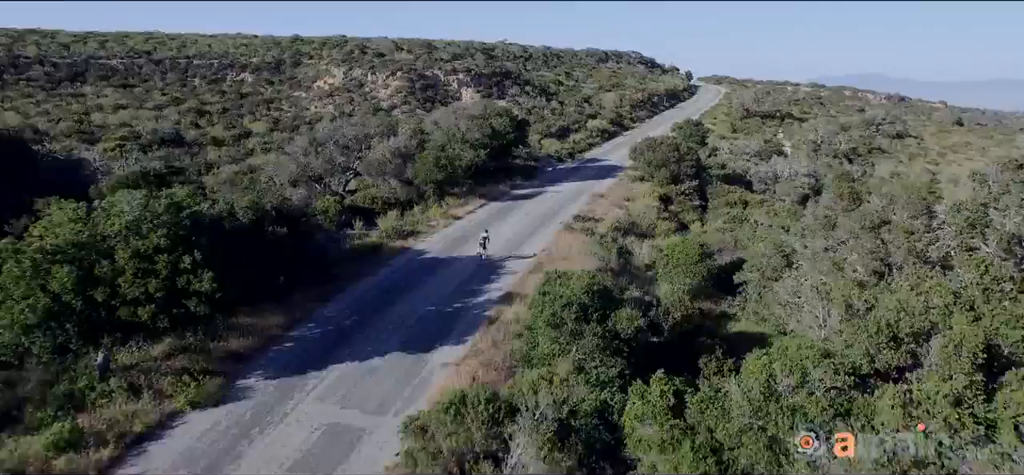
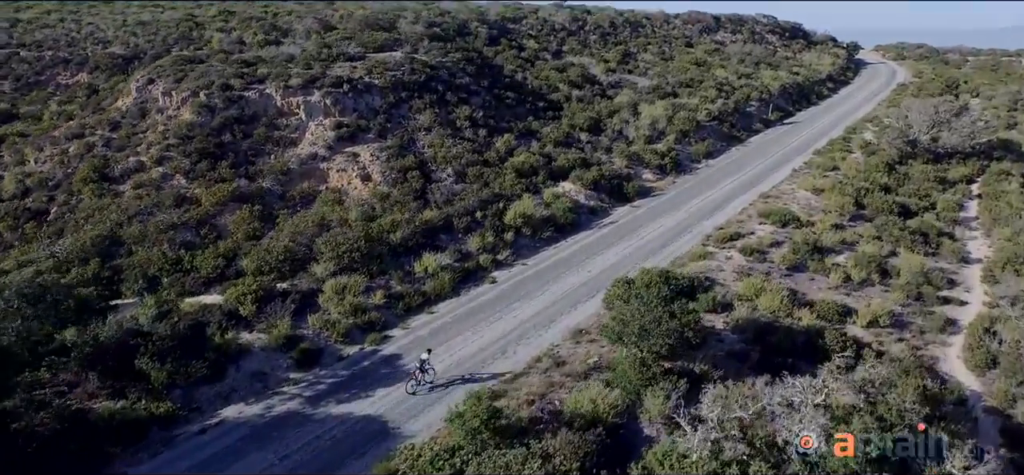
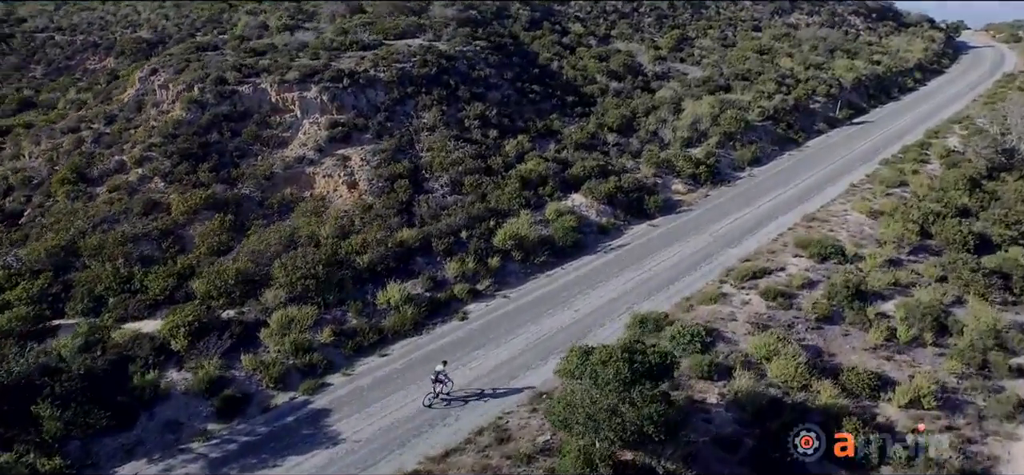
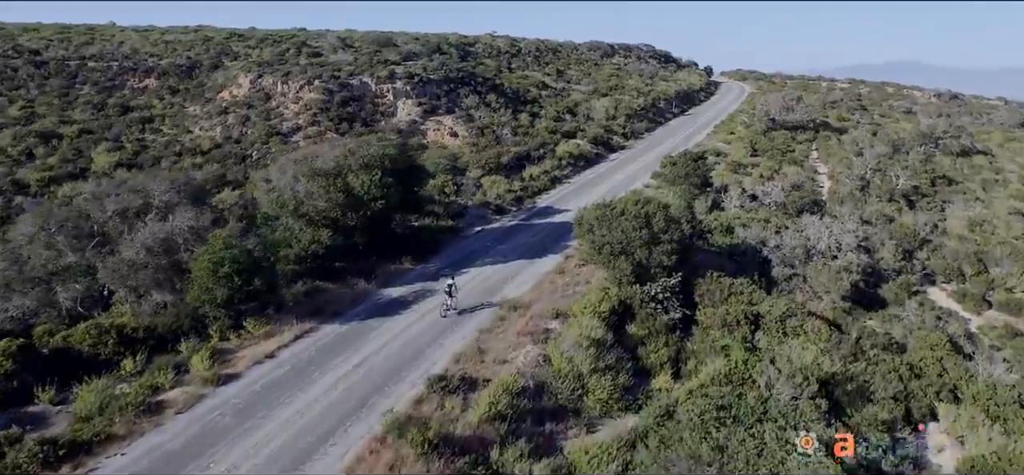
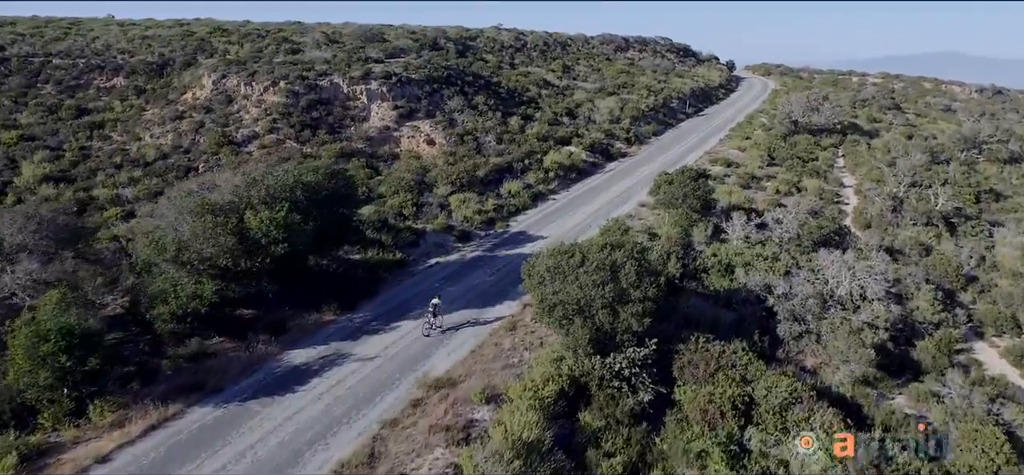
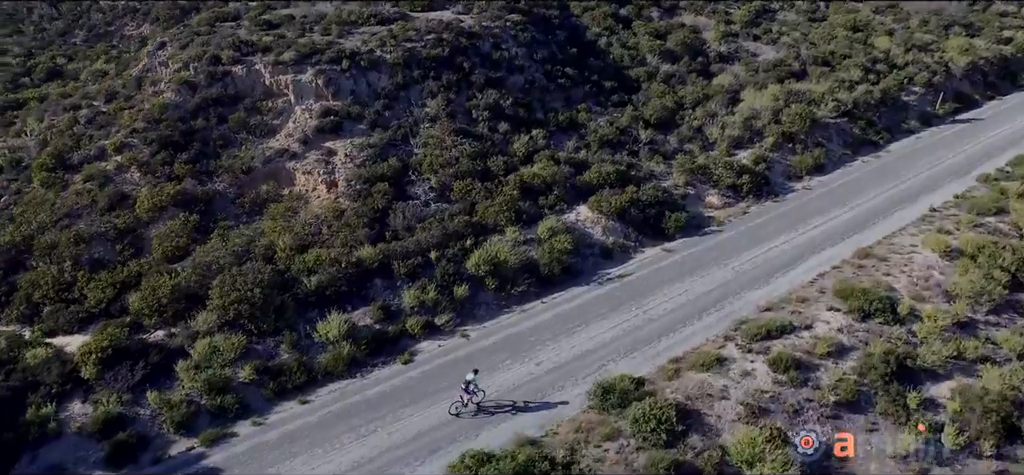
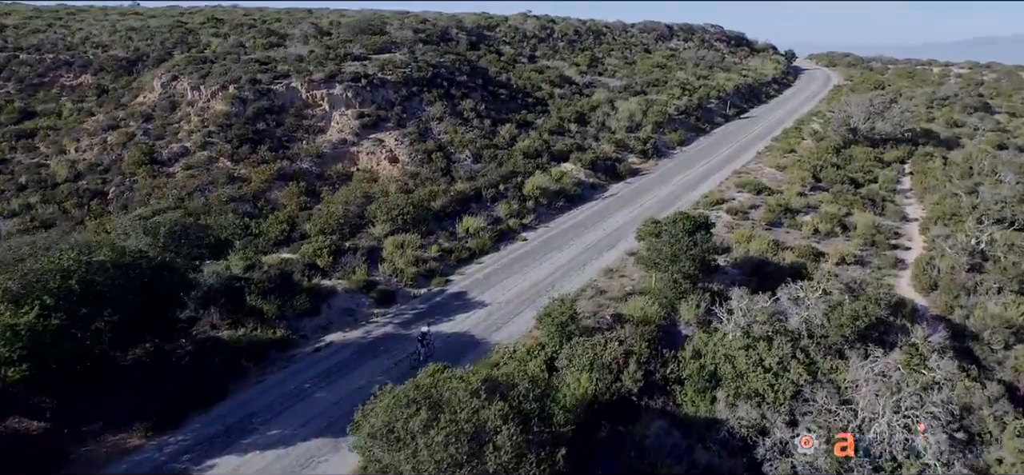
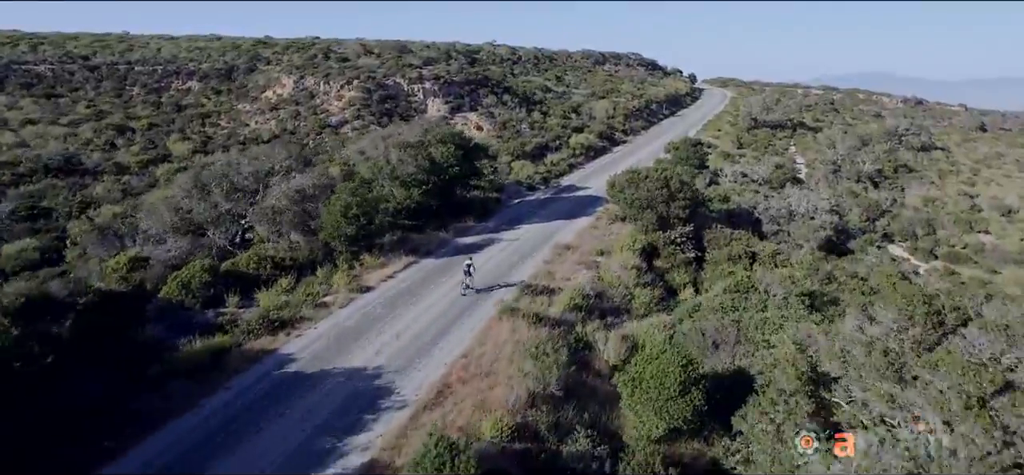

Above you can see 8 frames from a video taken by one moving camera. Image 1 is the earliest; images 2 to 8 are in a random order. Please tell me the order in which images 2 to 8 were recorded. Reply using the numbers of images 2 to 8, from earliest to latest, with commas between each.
8, 4, 5, 7, 2, 3, 6
